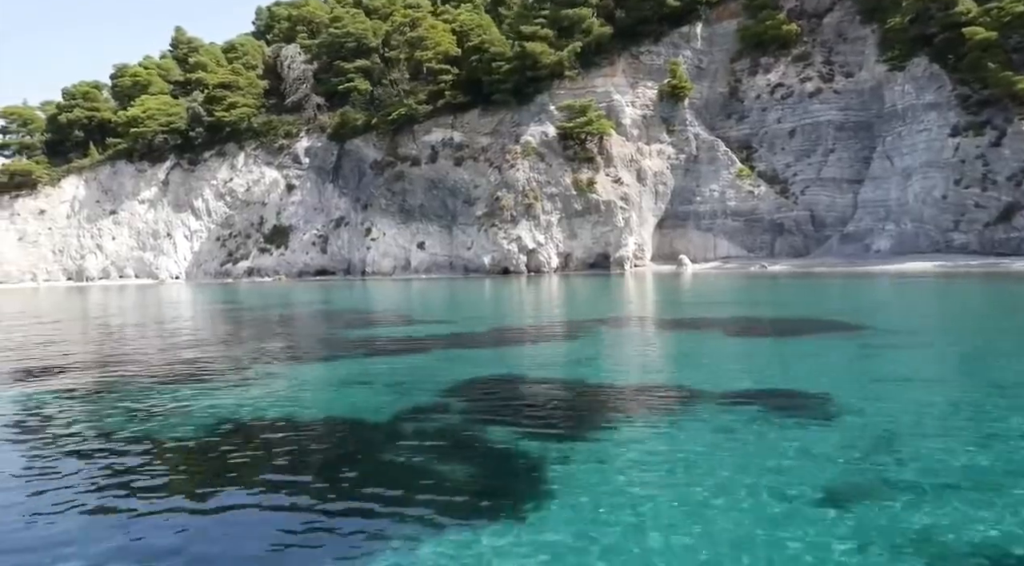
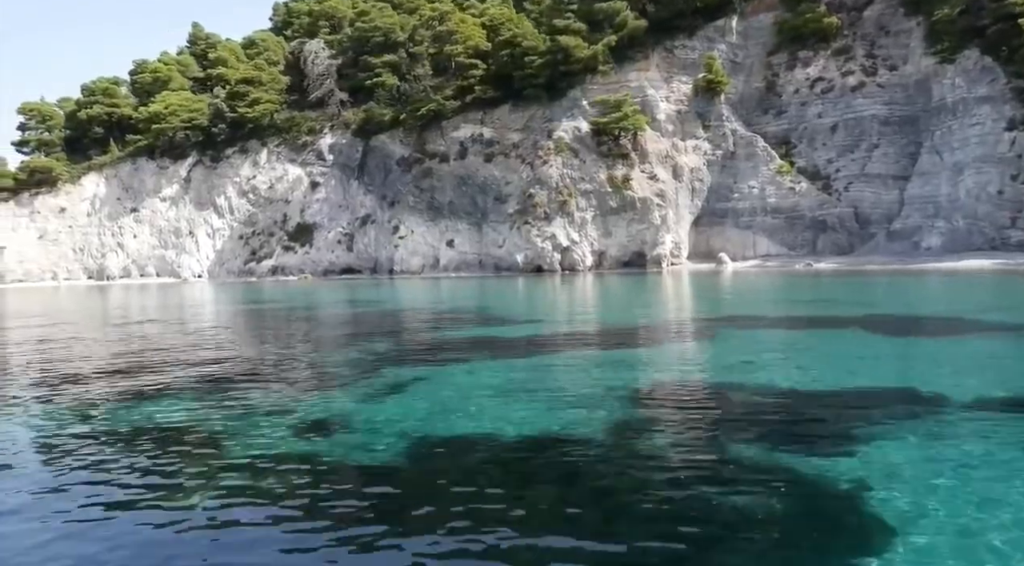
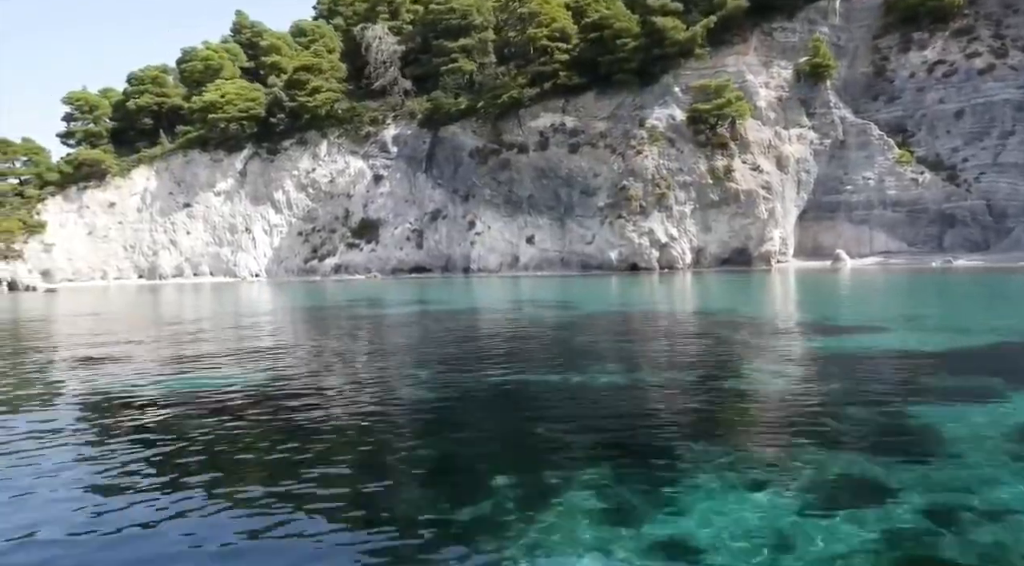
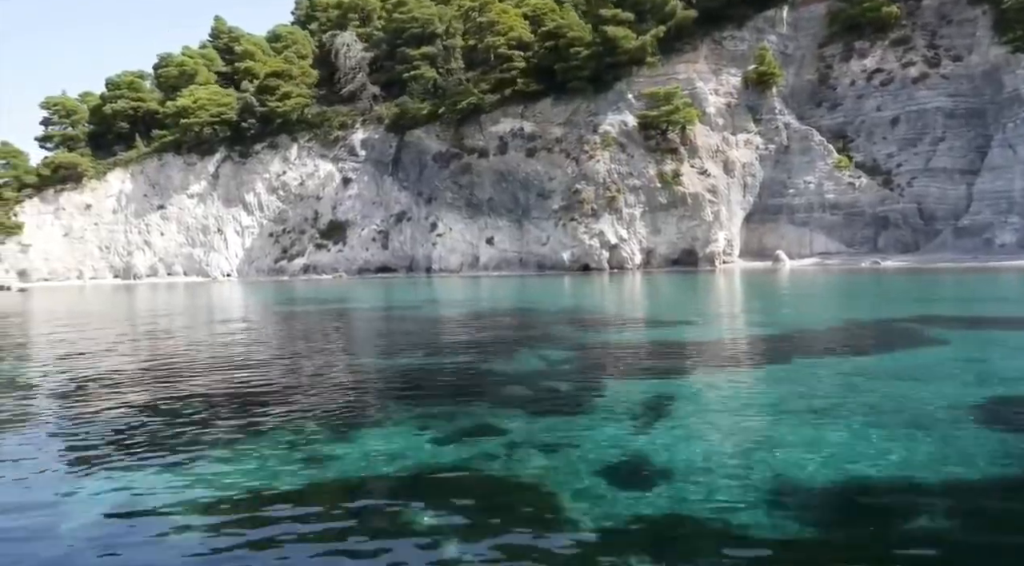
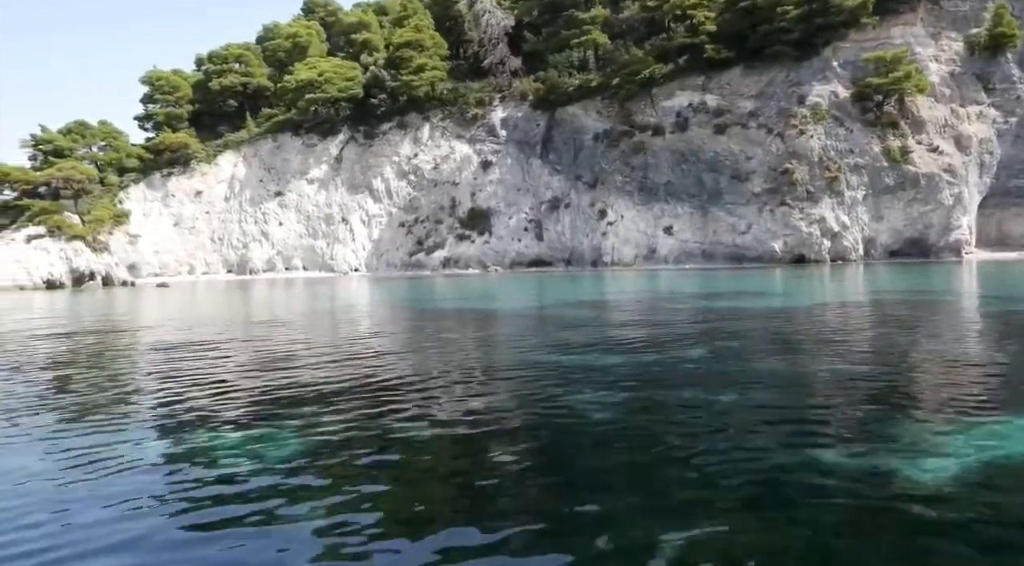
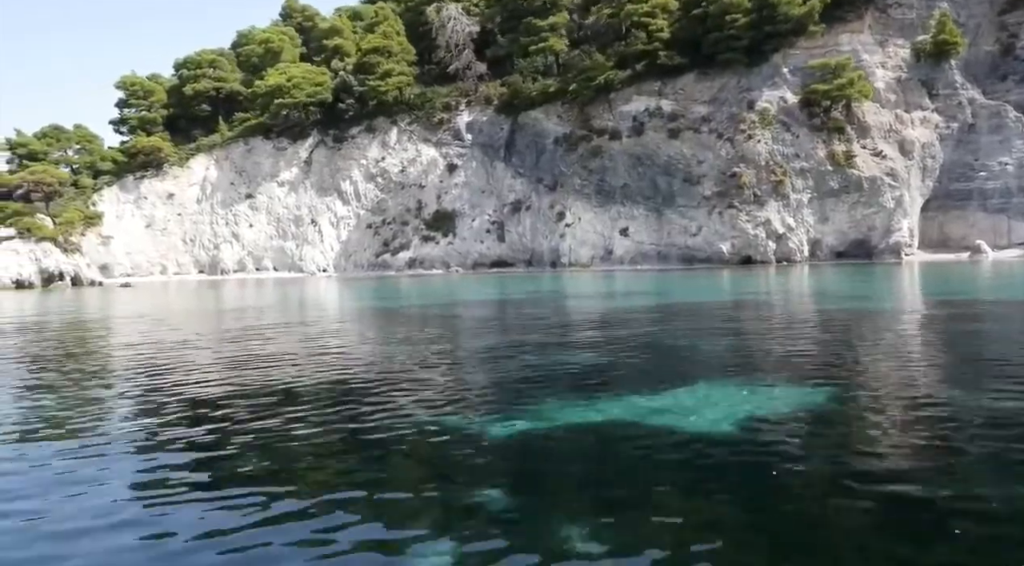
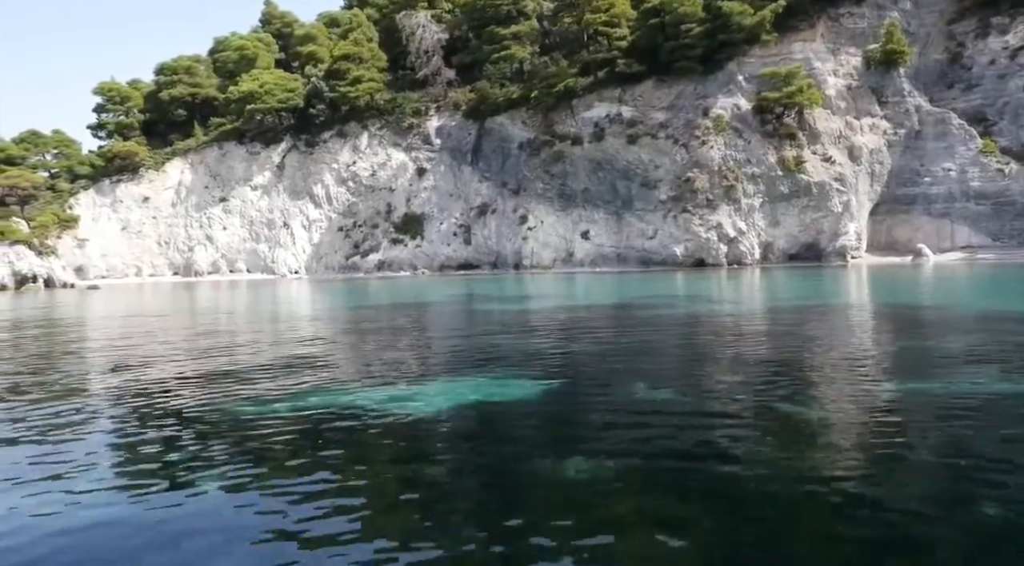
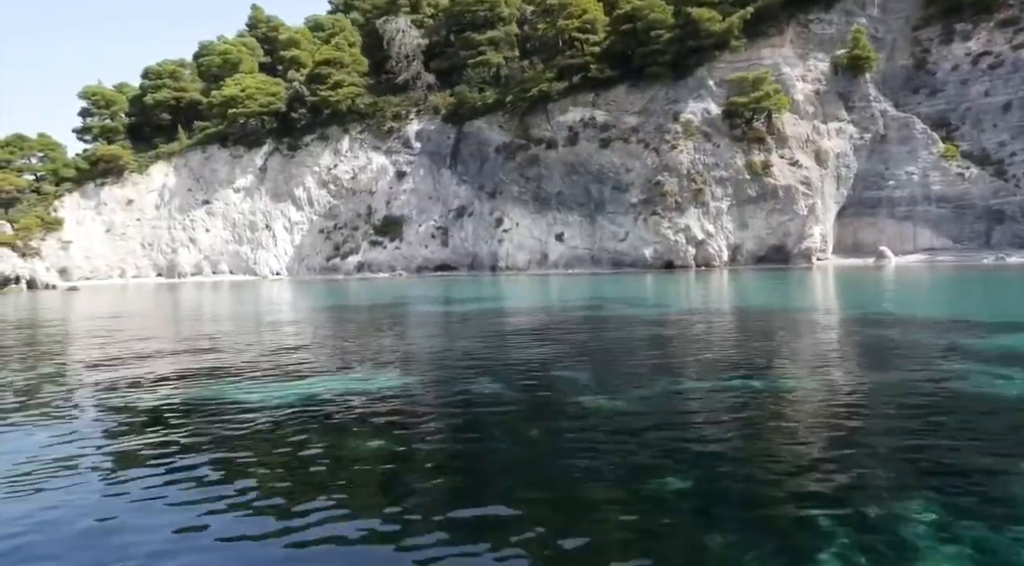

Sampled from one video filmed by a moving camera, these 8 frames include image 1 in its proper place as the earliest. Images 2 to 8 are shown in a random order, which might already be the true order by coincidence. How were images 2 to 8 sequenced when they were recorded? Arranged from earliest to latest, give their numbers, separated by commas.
2, 4, 3, 8, 7, 6, 5
